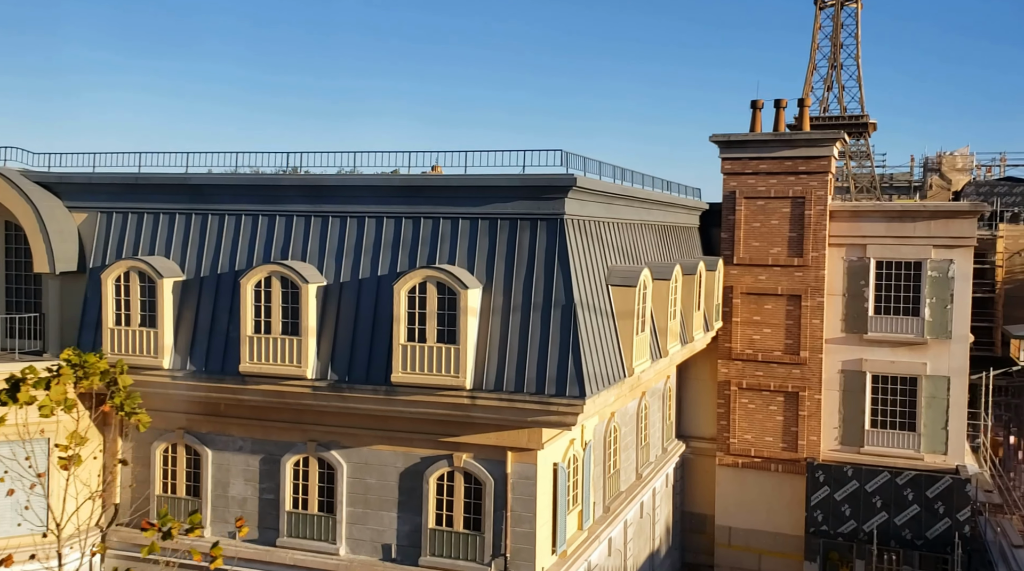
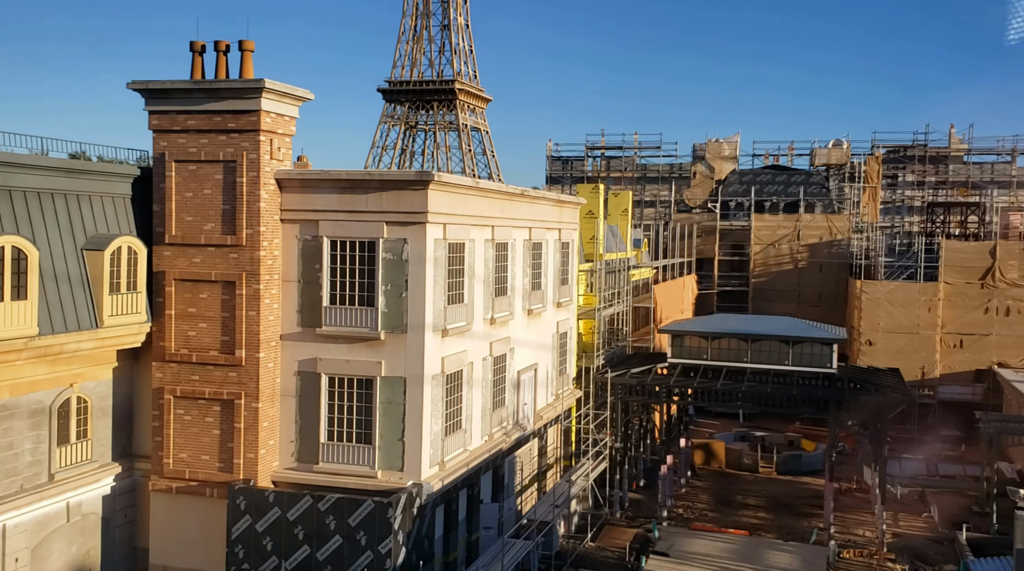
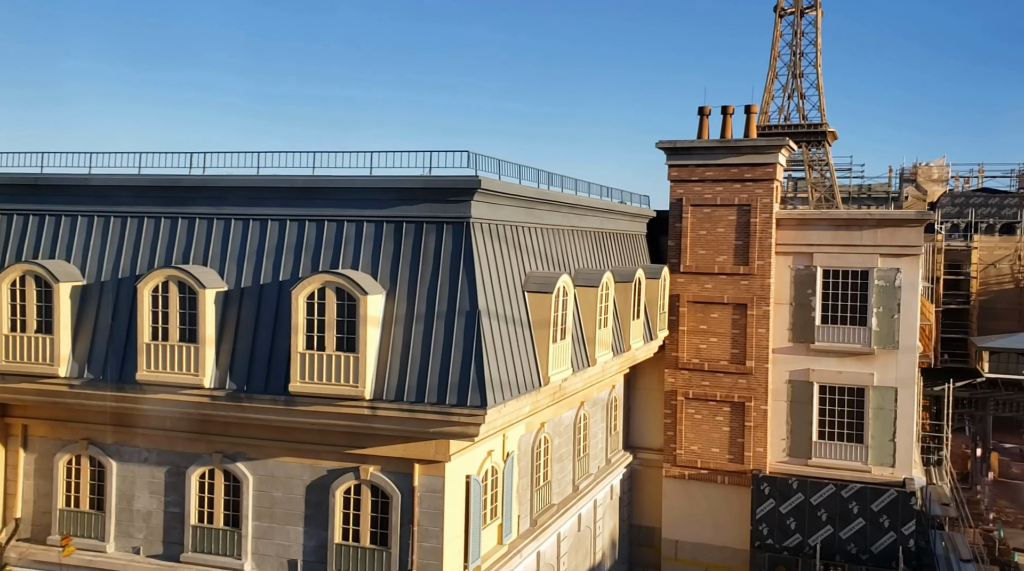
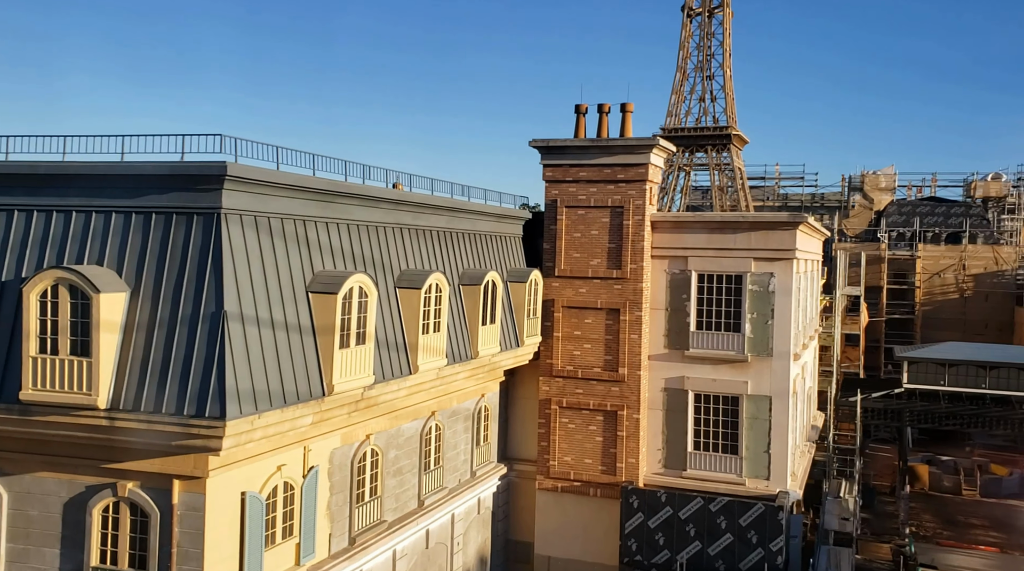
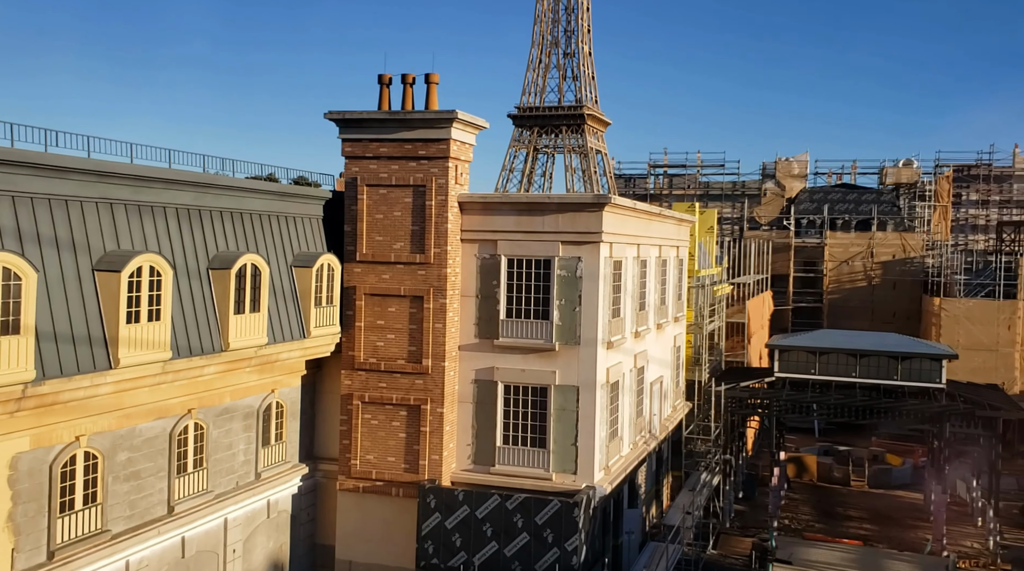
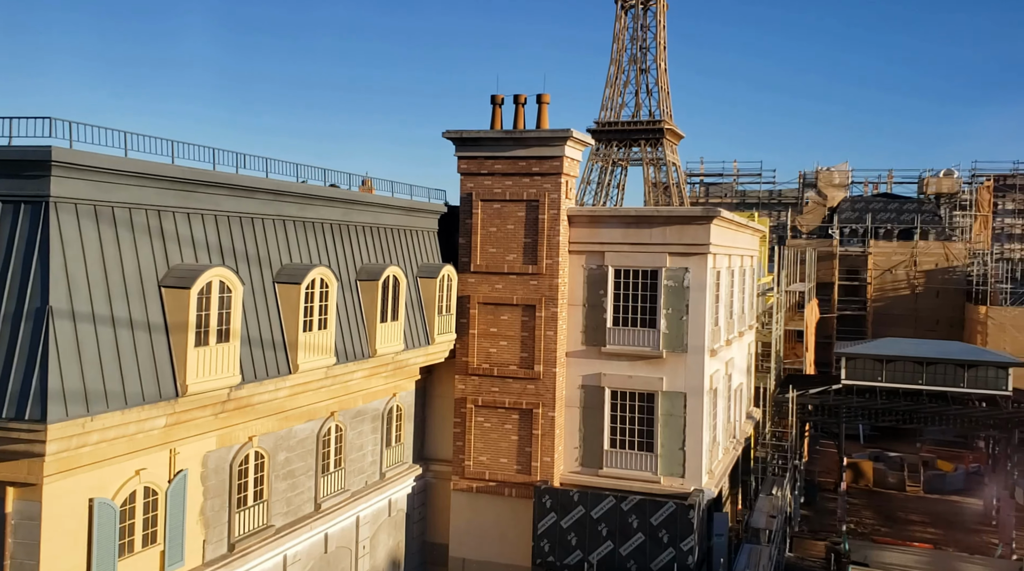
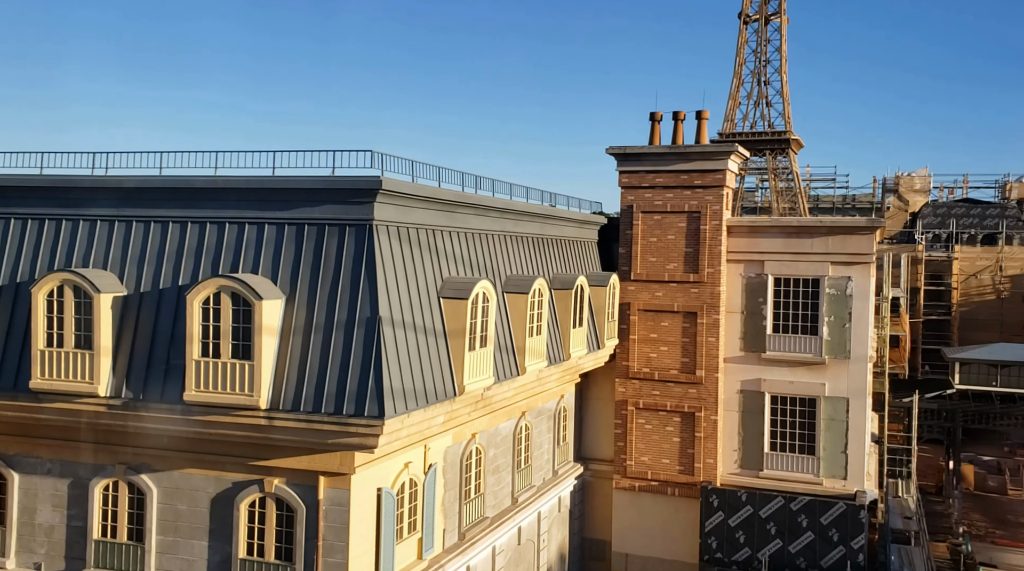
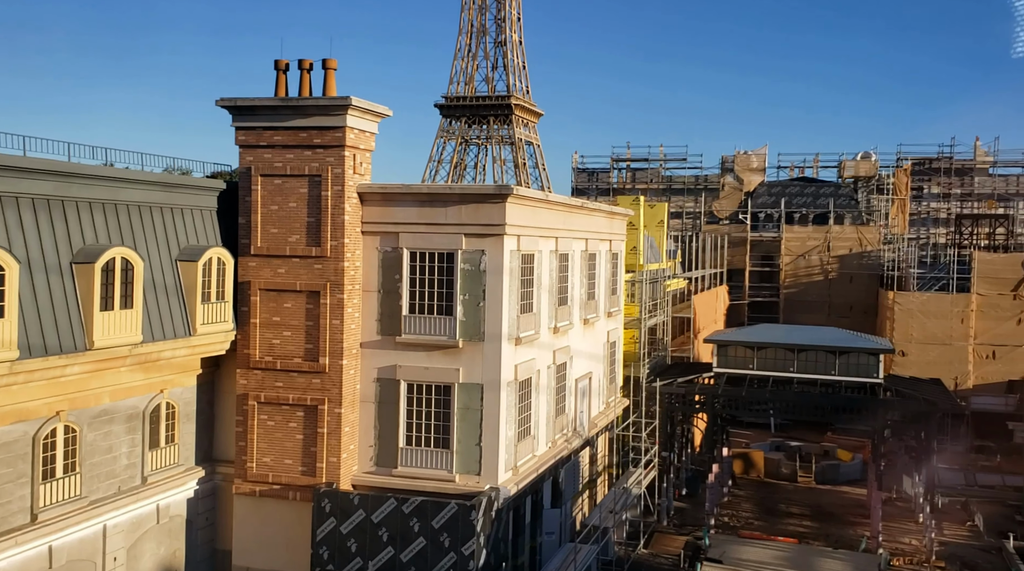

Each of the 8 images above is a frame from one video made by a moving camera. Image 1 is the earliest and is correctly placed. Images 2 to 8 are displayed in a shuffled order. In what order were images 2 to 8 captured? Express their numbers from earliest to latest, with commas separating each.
3, 7, 4, 6, 5, 8, 2
